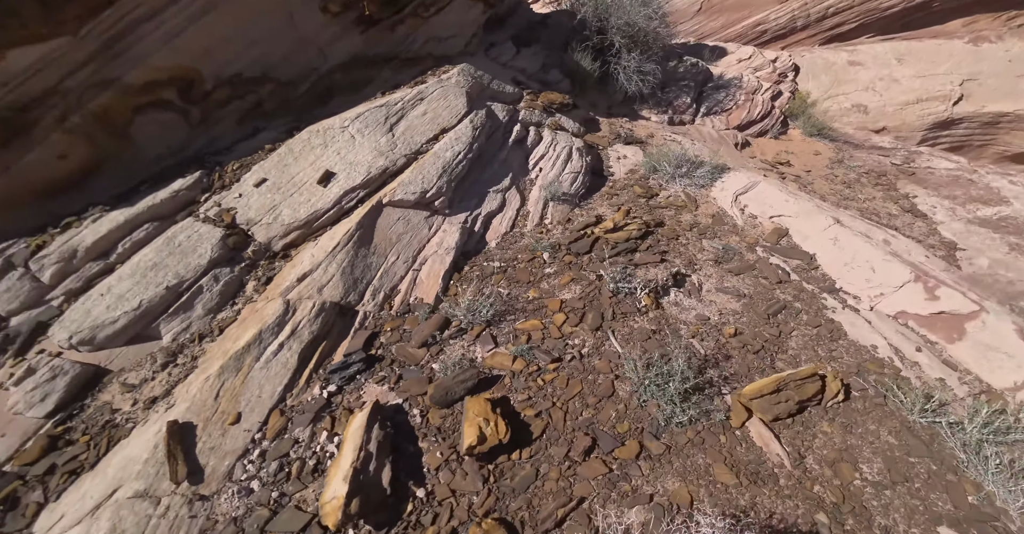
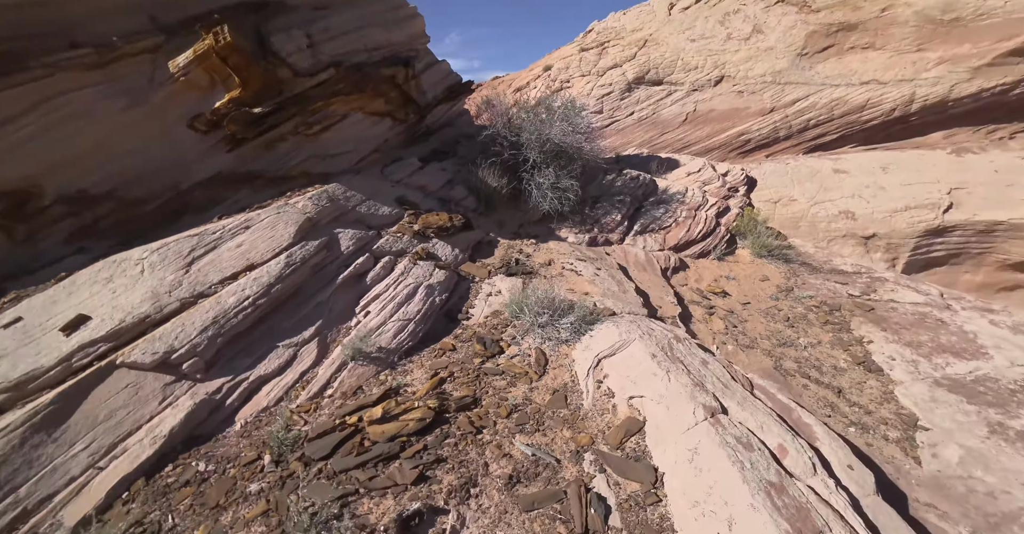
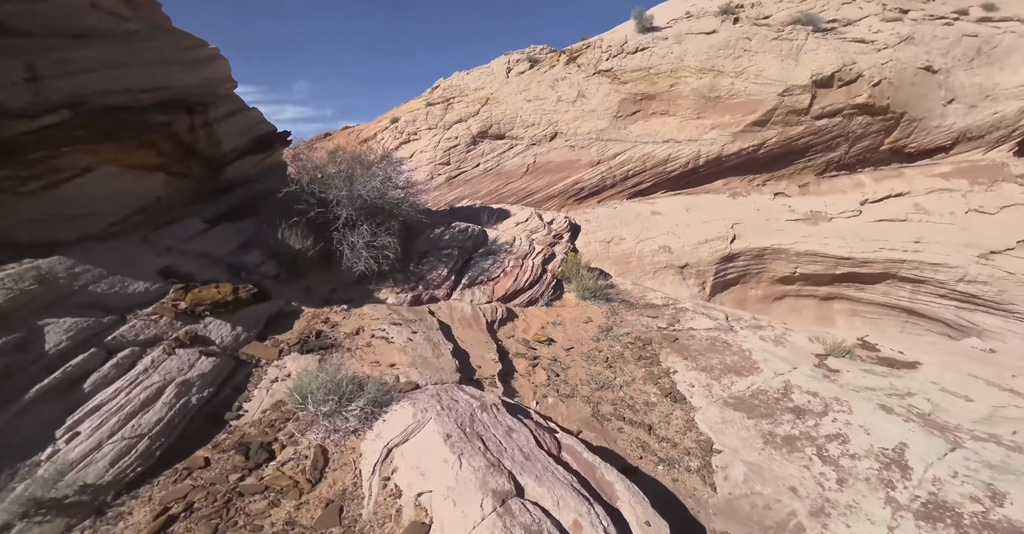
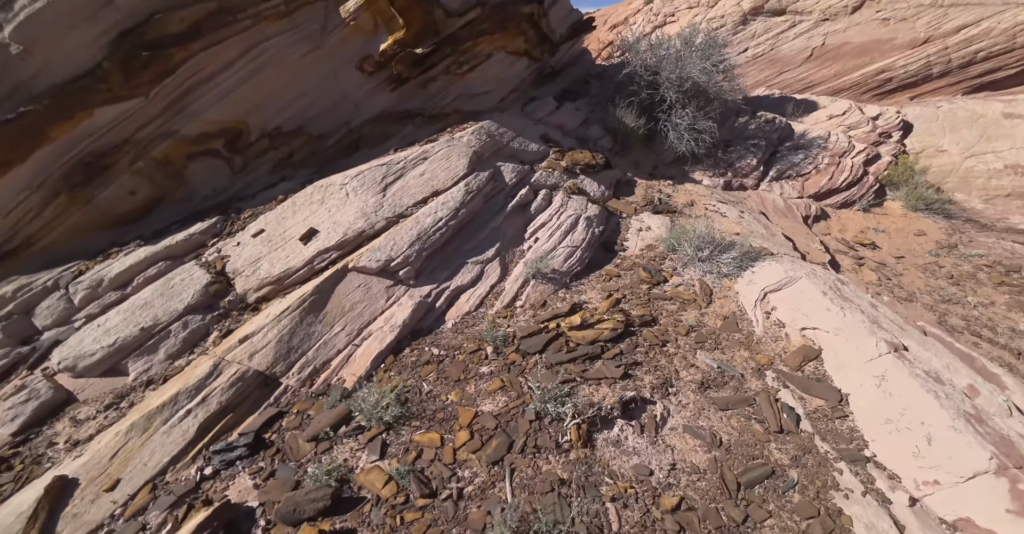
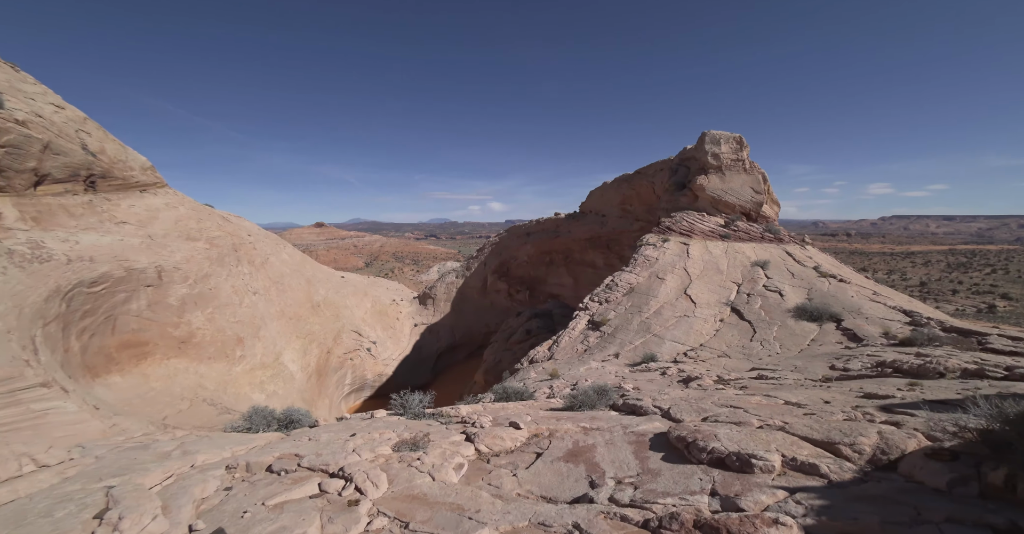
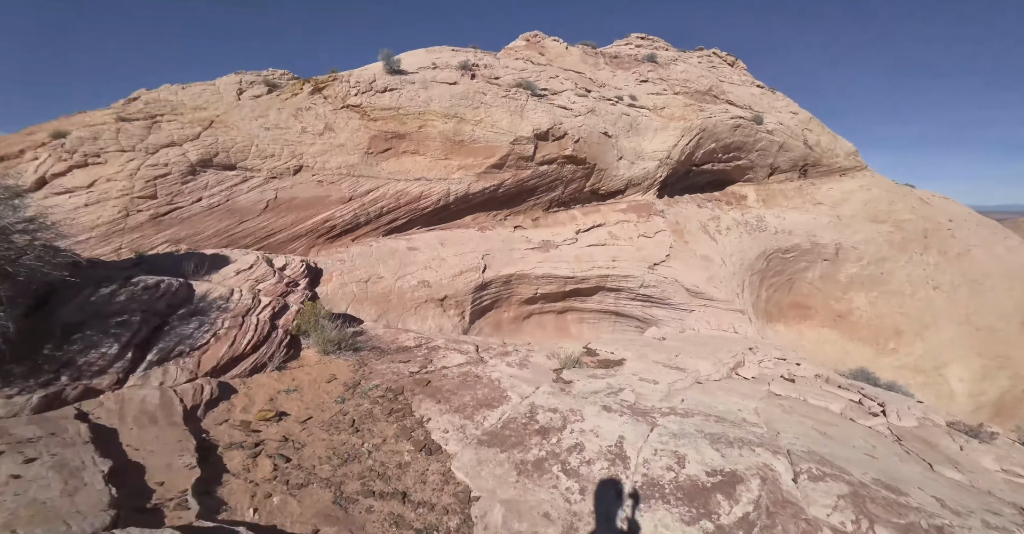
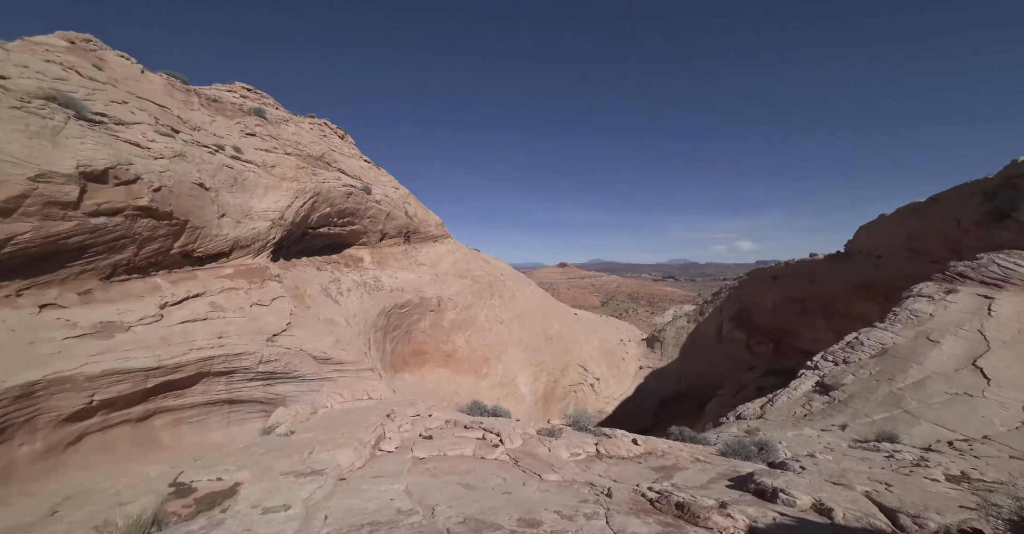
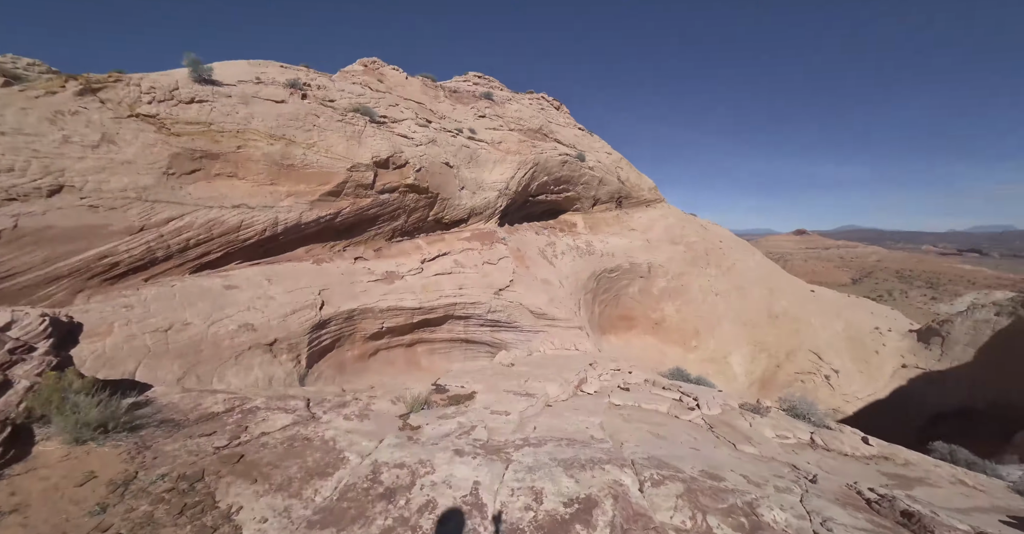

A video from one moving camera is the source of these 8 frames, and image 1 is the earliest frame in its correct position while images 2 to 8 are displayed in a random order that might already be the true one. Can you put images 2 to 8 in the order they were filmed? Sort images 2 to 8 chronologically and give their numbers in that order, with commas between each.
4, 2, 3, 6, 8, 7, 5
